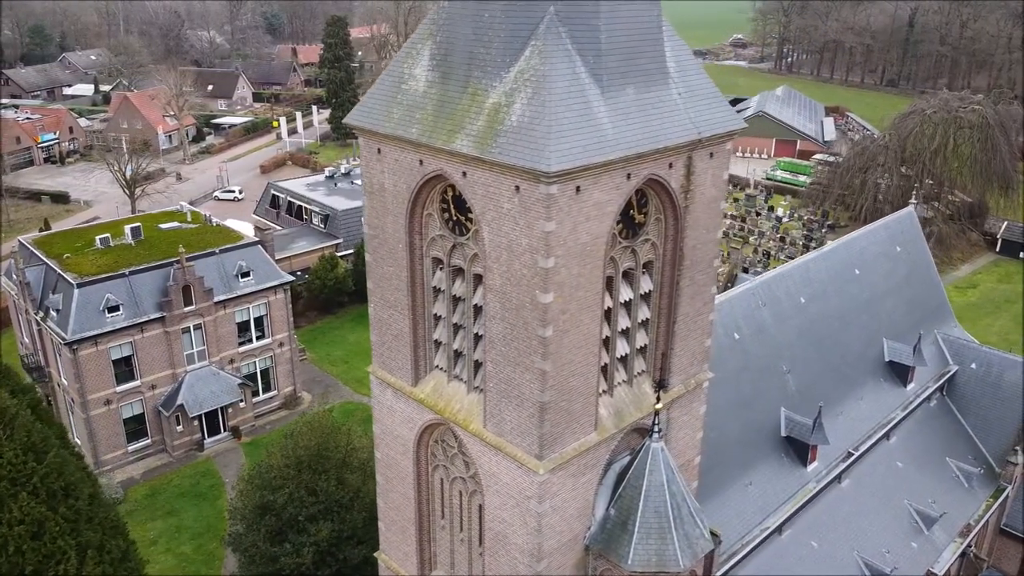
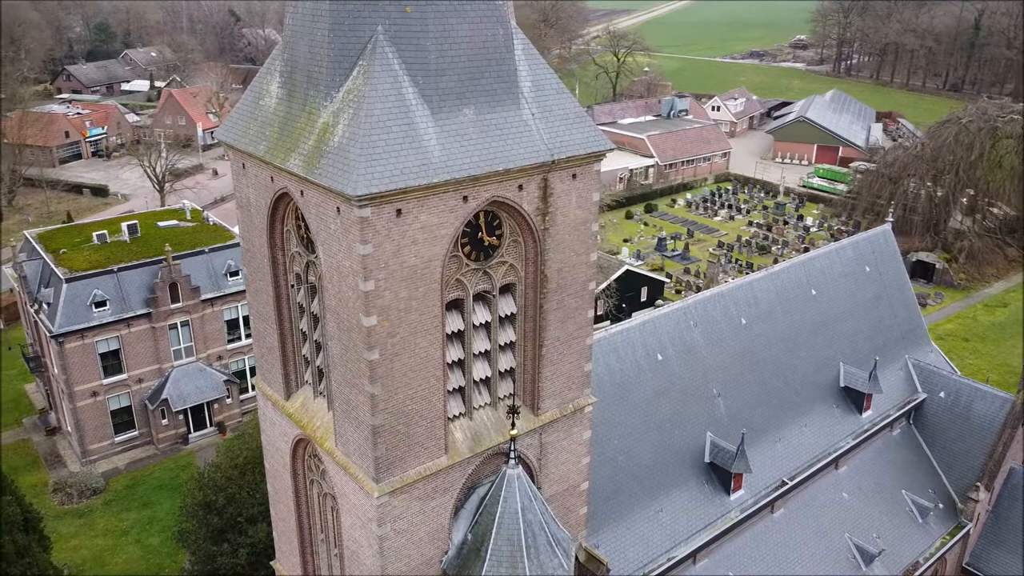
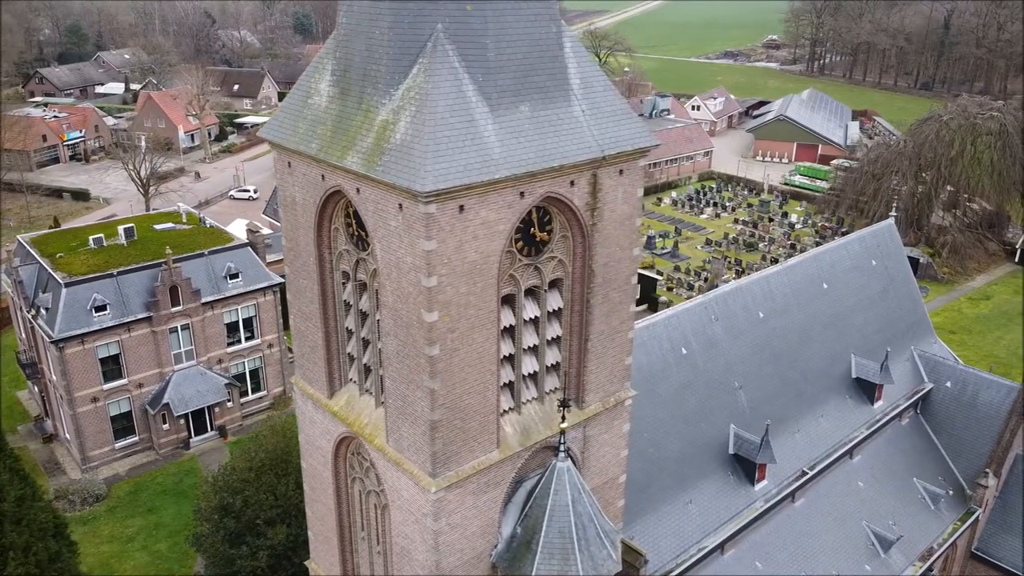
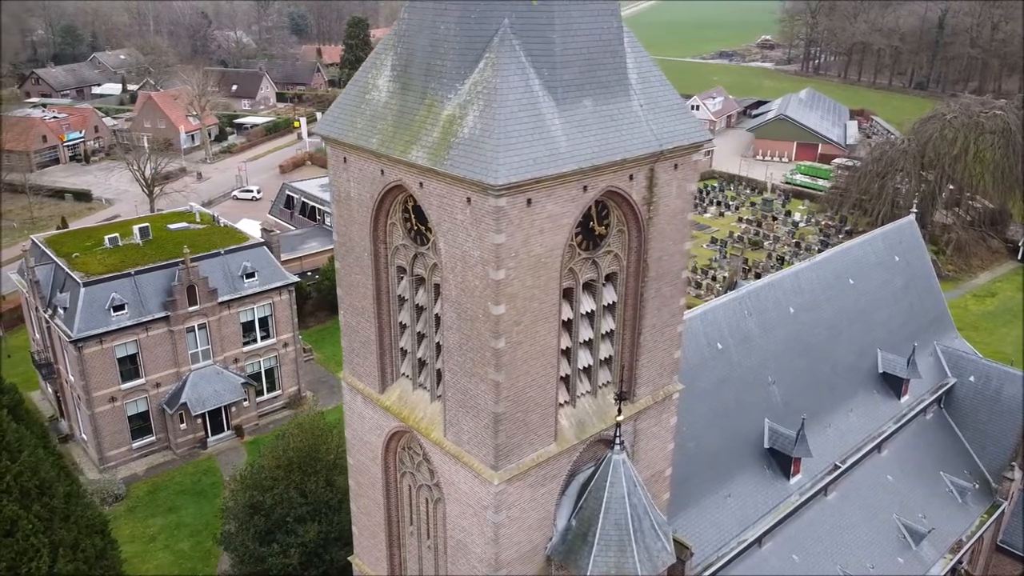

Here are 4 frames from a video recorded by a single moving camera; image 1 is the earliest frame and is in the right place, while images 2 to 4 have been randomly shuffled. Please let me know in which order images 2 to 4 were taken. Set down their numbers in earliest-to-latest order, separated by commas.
4, 3, 2
